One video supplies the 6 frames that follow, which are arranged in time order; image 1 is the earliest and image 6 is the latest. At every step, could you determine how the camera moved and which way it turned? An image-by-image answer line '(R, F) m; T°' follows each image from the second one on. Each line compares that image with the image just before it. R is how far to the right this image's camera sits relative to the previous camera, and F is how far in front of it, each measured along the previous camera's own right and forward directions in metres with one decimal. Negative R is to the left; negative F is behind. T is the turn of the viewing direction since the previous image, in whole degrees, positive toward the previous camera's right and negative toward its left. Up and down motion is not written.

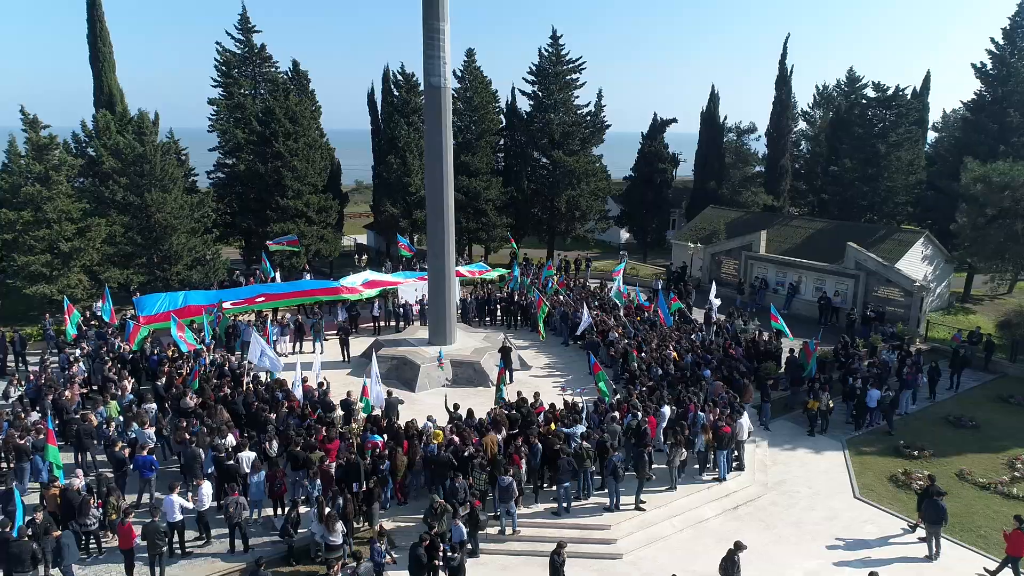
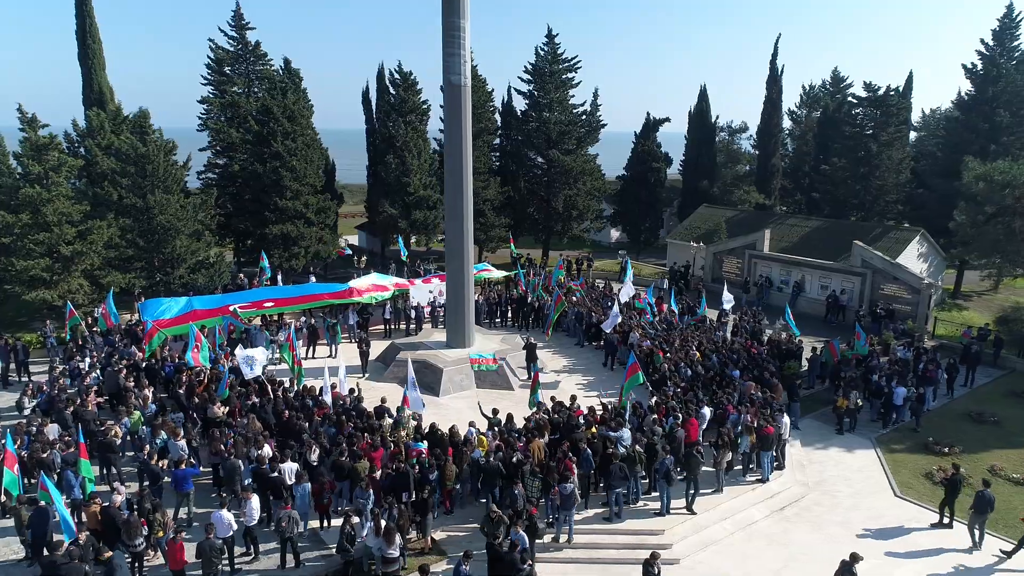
(-1.6, +0.3) m; +2°
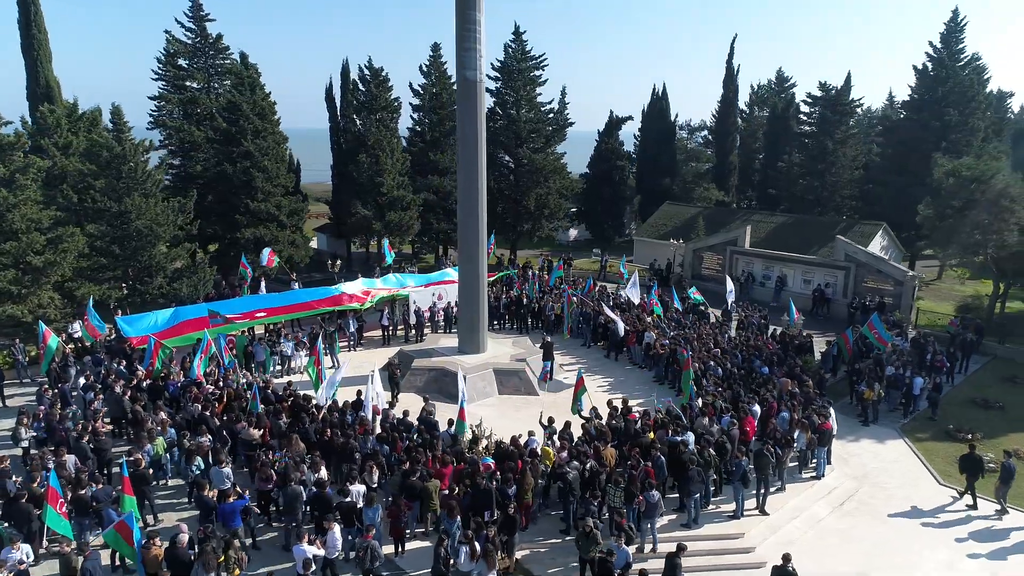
(-3.0, +0.8) m; +6°
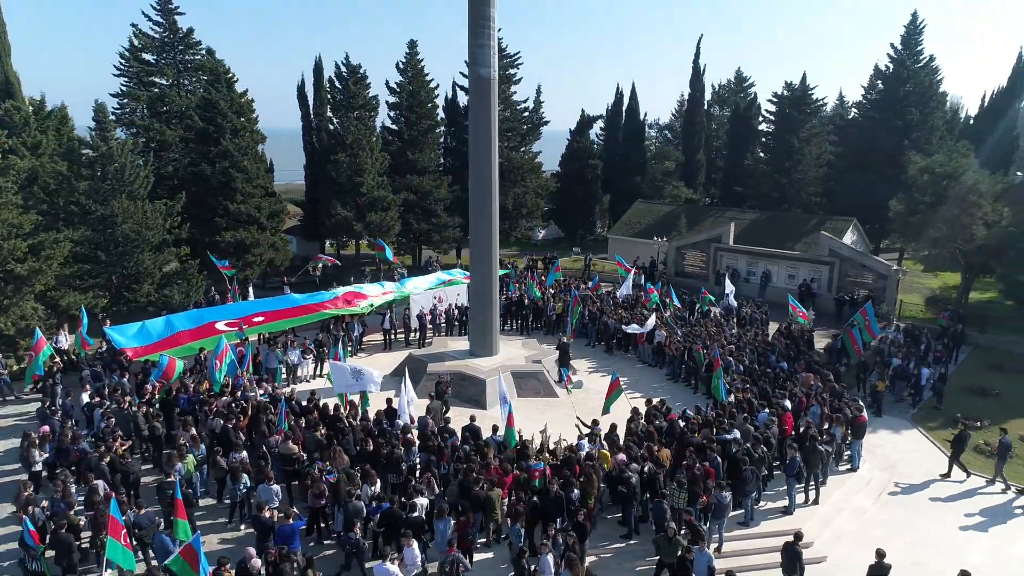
(-2.3, +0.4) m; +5°
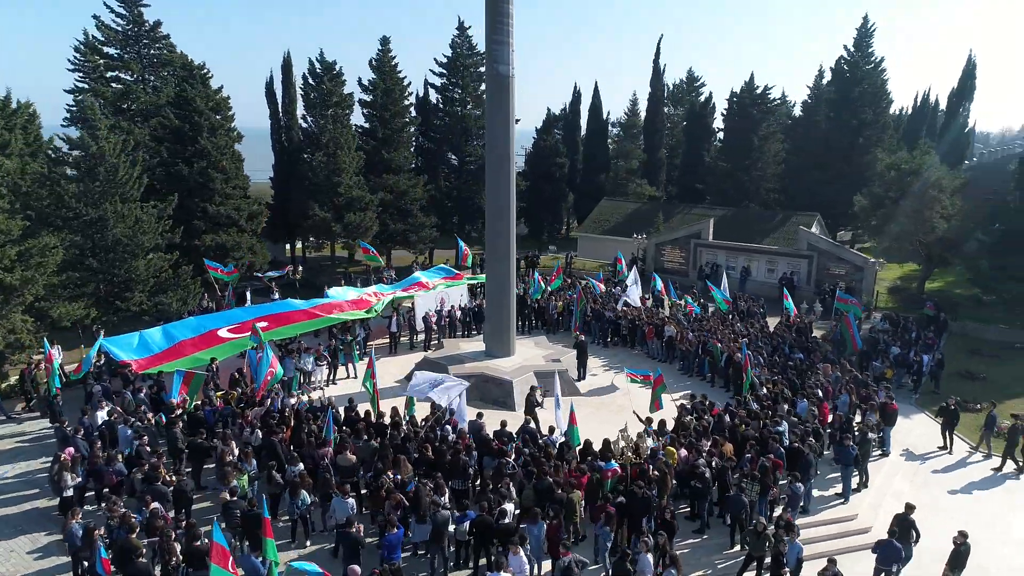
(-2.7, +0.3) m; +6°
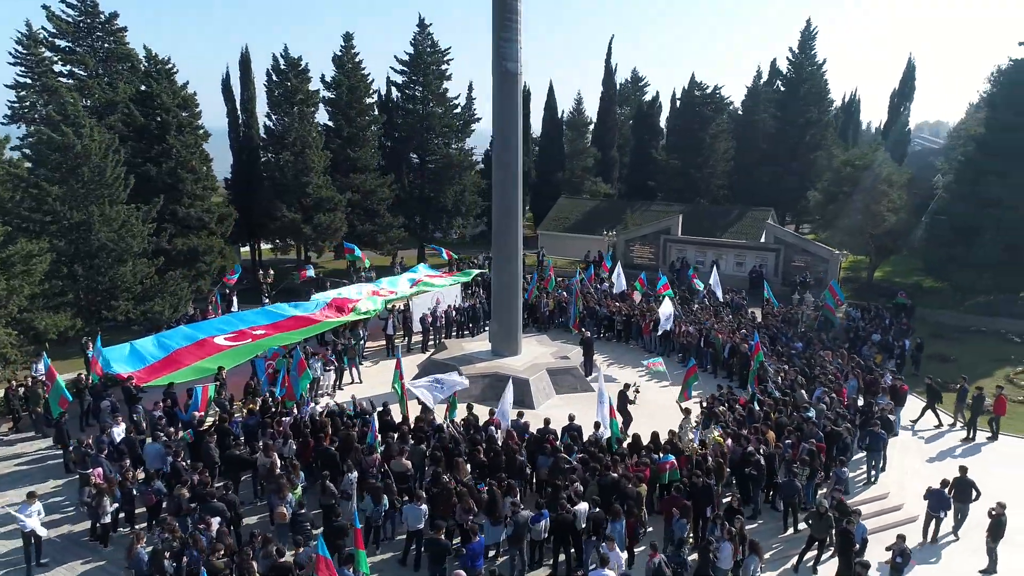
(-2.6, +0.2) m; +6°
